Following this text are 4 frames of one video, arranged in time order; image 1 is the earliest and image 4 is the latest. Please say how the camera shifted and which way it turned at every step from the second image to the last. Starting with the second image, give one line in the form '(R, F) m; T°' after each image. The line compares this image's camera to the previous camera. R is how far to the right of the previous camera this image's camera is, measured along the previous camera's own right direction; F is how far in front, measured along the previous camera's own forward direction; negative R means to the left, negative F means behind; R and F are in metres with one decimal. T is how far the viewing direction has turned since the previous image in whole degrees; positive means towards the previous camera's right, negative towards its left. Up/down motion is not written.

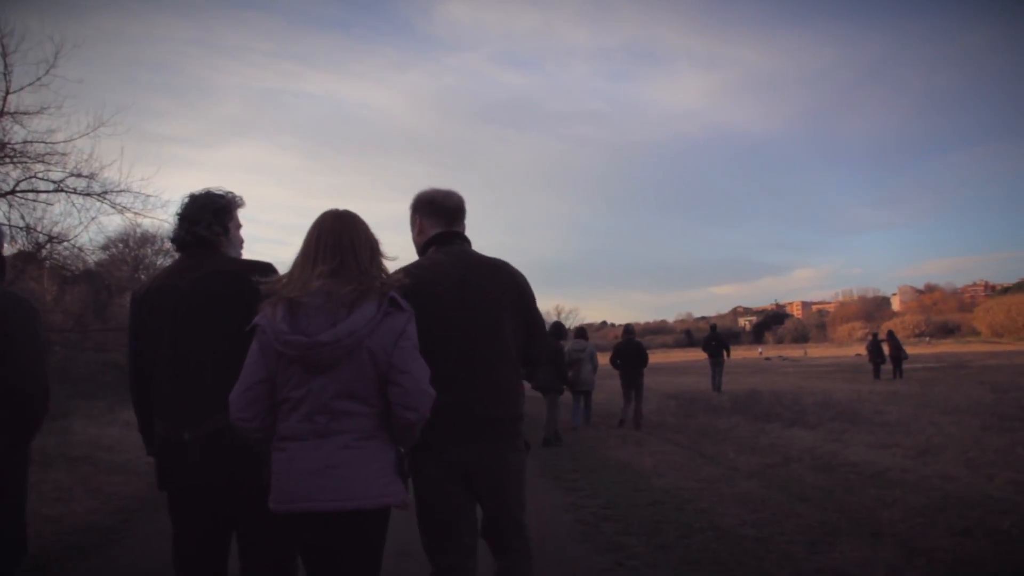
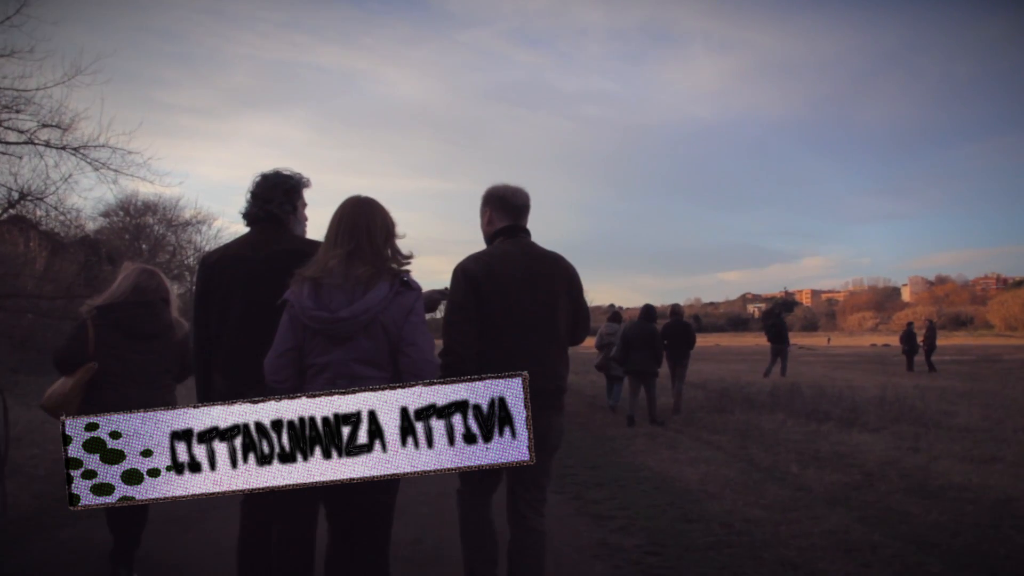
(0.0, +1.0) m; 0°
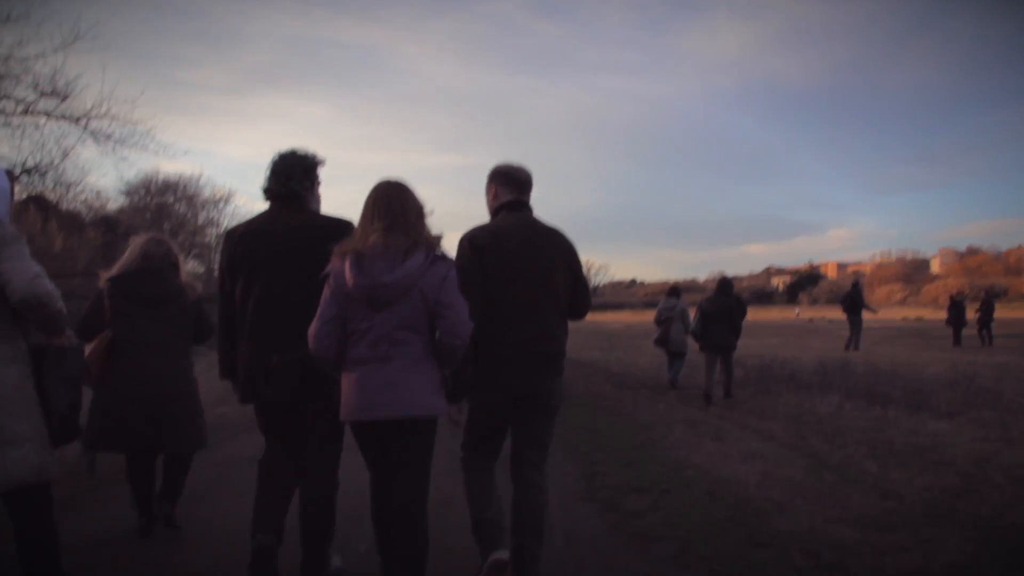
(0.0, +0.7) m; -2°
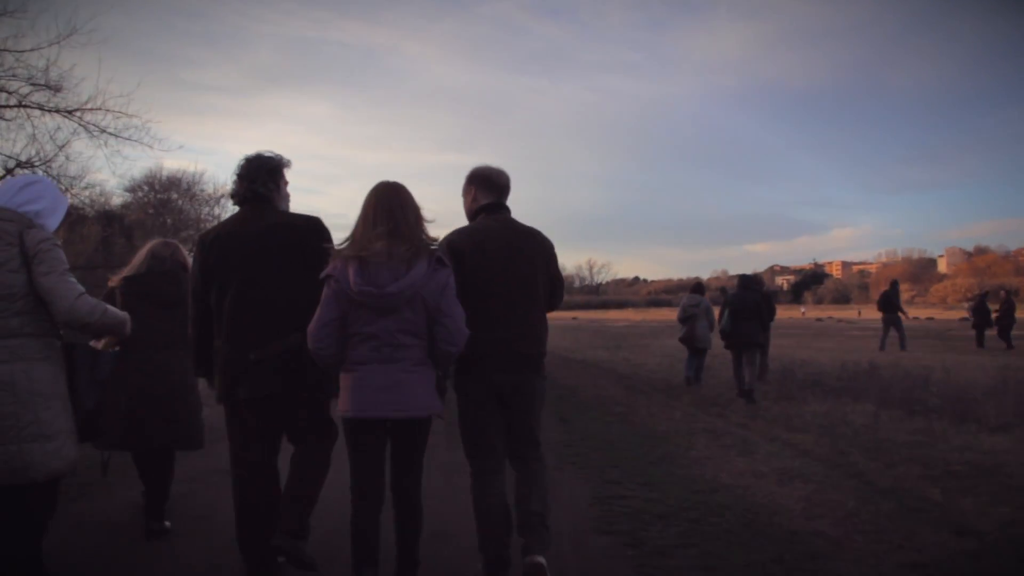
(0.0, +0.5) m; 0°
